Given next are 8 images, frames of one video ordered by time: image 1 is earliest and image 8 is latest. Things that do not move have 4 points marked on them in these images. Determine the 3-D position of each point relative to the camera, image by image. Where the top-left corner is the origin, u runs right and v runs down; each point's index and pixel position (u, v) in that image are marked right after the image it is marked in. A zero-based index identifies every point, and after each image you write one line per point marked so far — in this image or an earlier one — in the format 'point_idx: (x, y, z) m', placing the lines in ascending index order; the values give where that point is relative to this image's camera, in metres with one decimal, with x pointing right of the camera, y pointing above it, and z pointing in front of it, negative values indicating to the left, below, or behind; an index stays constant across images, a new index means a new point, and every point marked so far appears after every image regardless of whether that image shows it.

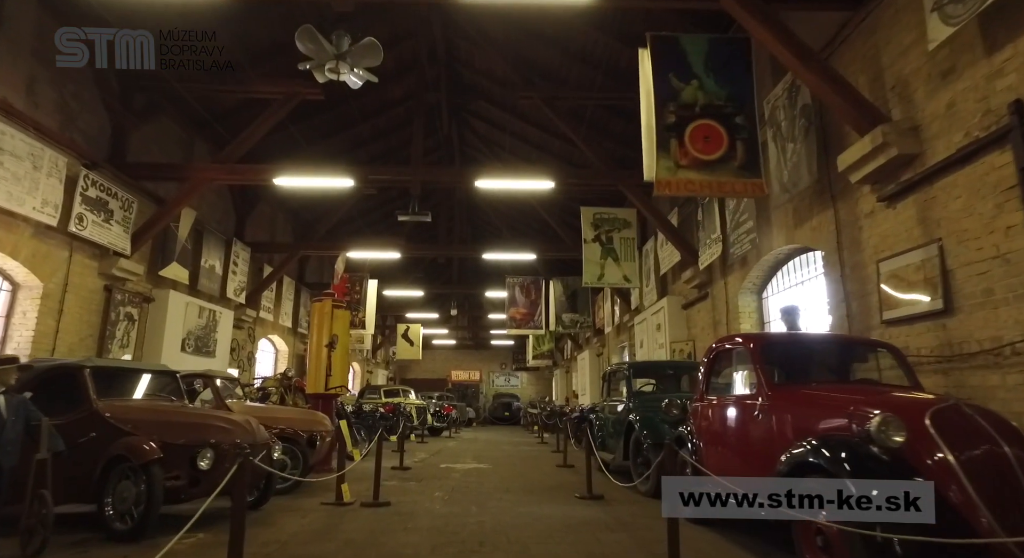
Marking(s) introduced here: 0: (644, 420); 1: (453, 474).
0: (+1.5, -1.6, +6.8) m
1: (-0.9, -2.8, +8.9) m
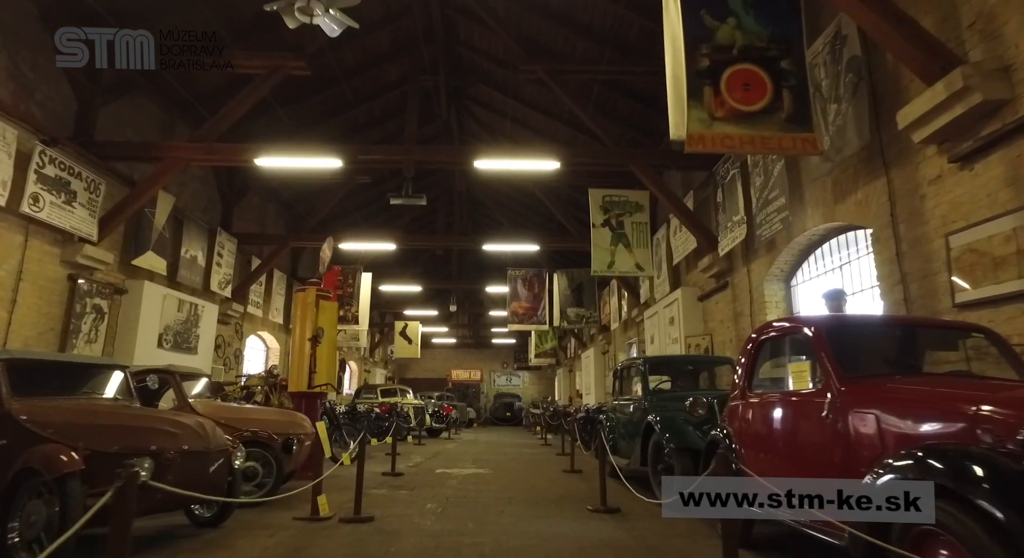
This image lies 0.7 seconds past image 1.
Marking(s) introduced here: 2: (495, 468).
0: (+1.5, -1.4, +6.0) m
1: (-0.8, -2.7, +8.1) m
2: (-0.3, -2.9, +9.6) m
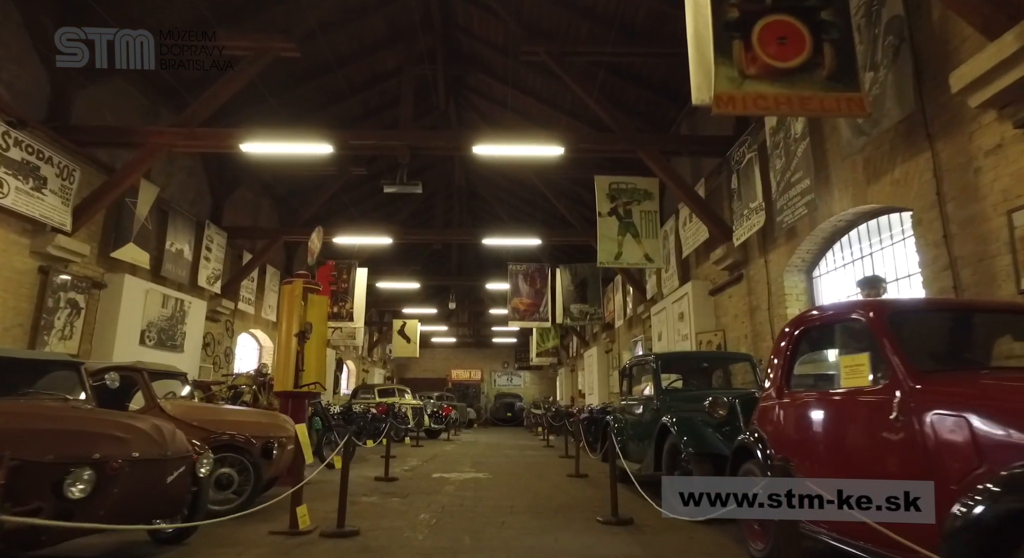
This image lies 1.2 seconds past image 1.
0: (+1.5, -1.3, +5.4) m
1: (-0.8, -2.6, +7.6) m
2: (-0.2, -2.8, +9.1) m
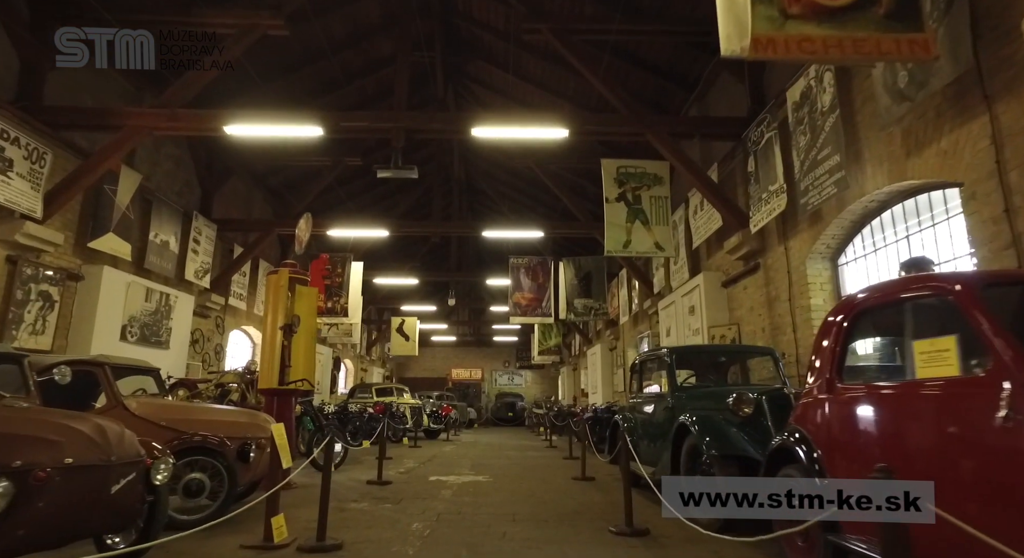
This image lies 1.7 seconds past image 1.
0: (+1.5, -1.2, +4.9) m
1: (-0.8, -2.5, +7.1) m
2: (-0.2, -2.7, +8.5) m
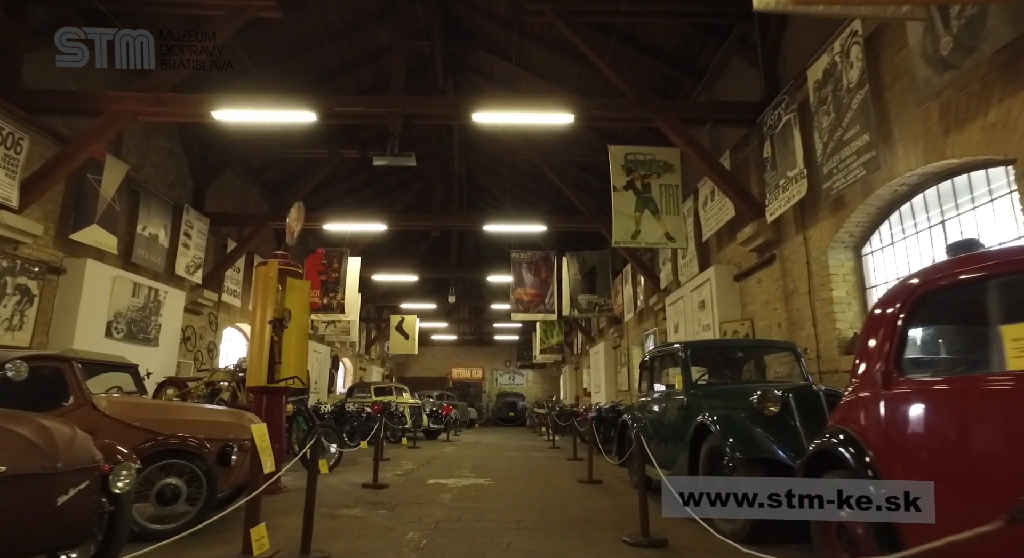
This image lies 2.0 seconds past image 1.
0: (+1.6, -1.1, +4.5) m
1: (-0.8, -2.4, +6.7) m
2: (-0.2, -2.6, +8.2) m
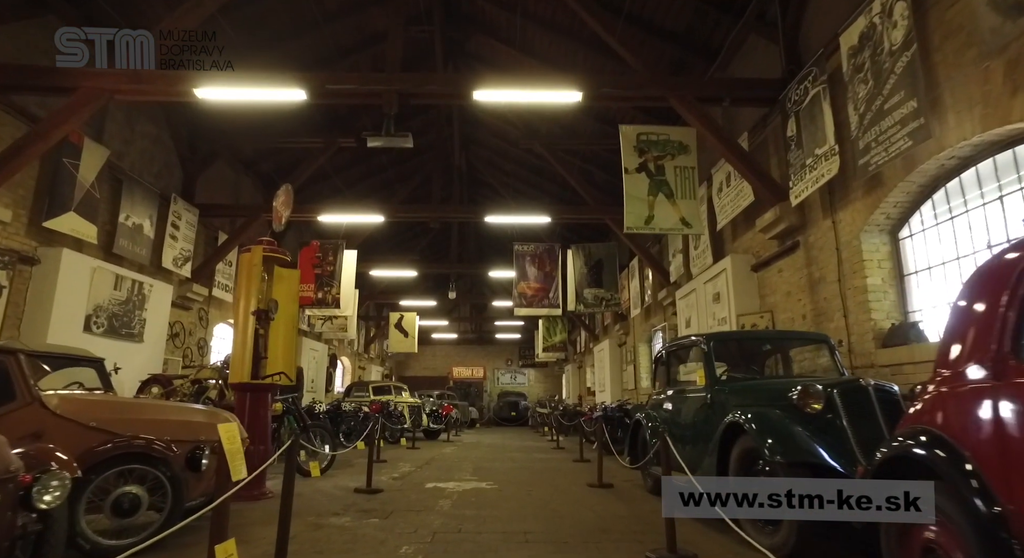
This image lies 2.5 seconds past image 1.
0: (+1.6, -0.9, +4.0) m
1: (-0.7, -2.2, +6.2) m
2: (-0.1, -2.5, +7.6) m
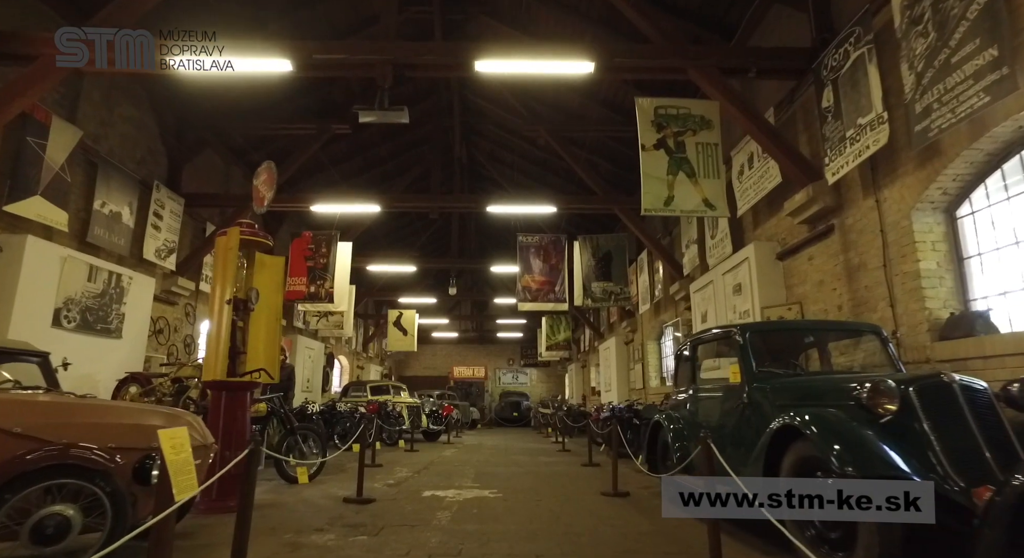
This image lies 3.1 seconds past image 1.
0: (+1.7, -0.8, +3.3) m
1: (-0.6, -2.1, +5.5) m
2: (-0.1, -2.4, +7.0) m
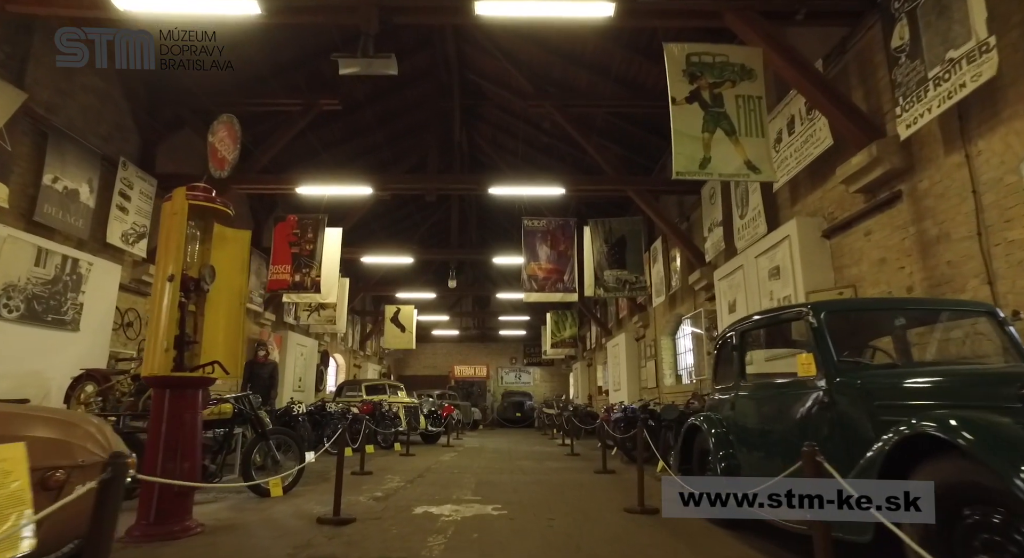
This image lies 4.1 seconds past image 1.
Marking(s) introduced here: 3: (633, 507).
0: (+1.7, -0.6, +2.3) m
1: (-0.6, -1.9, +4.5) m
2: (0.0, -2.2, +6.0) m
3: (+1.1, -2.1, +5.5) m
